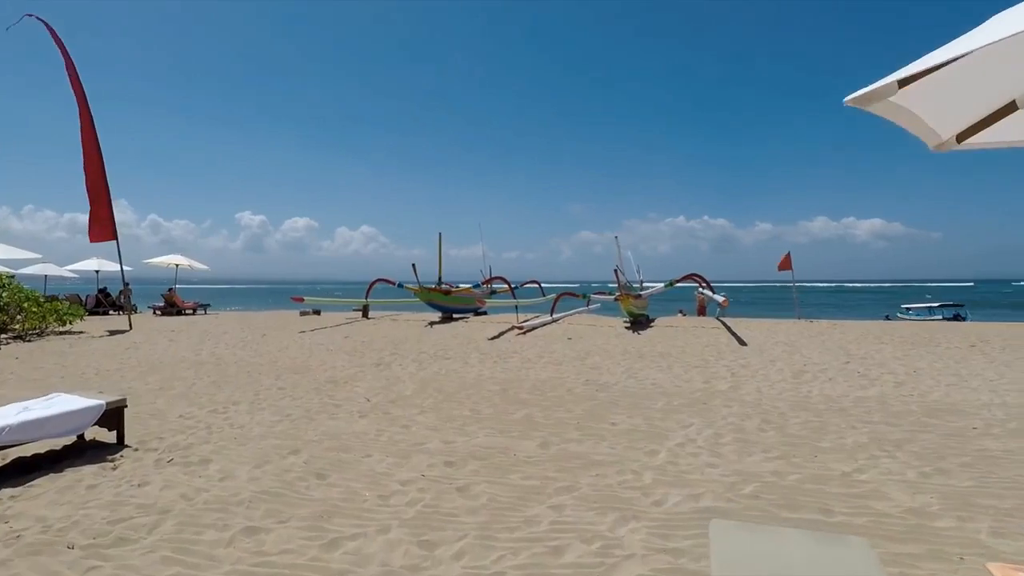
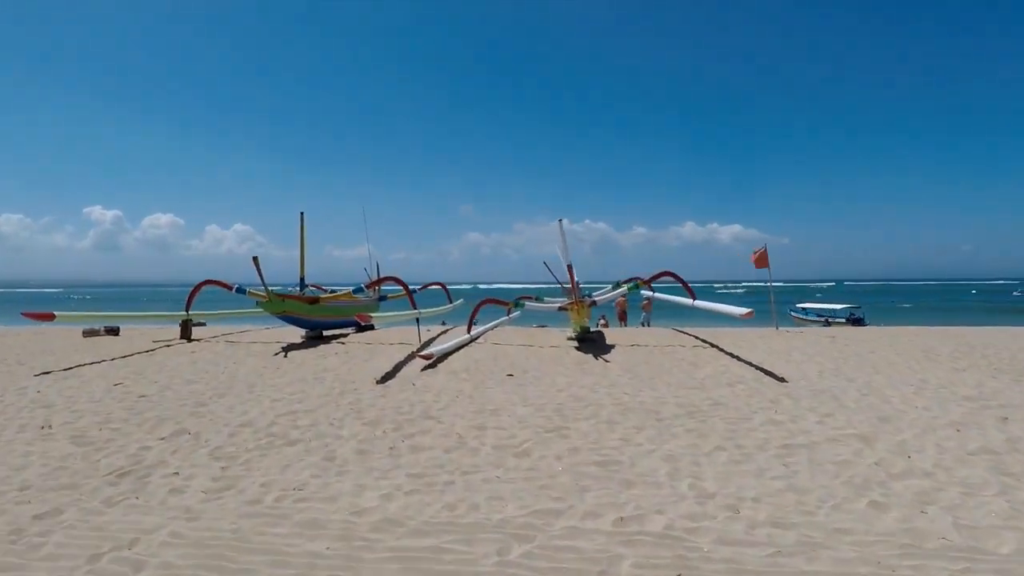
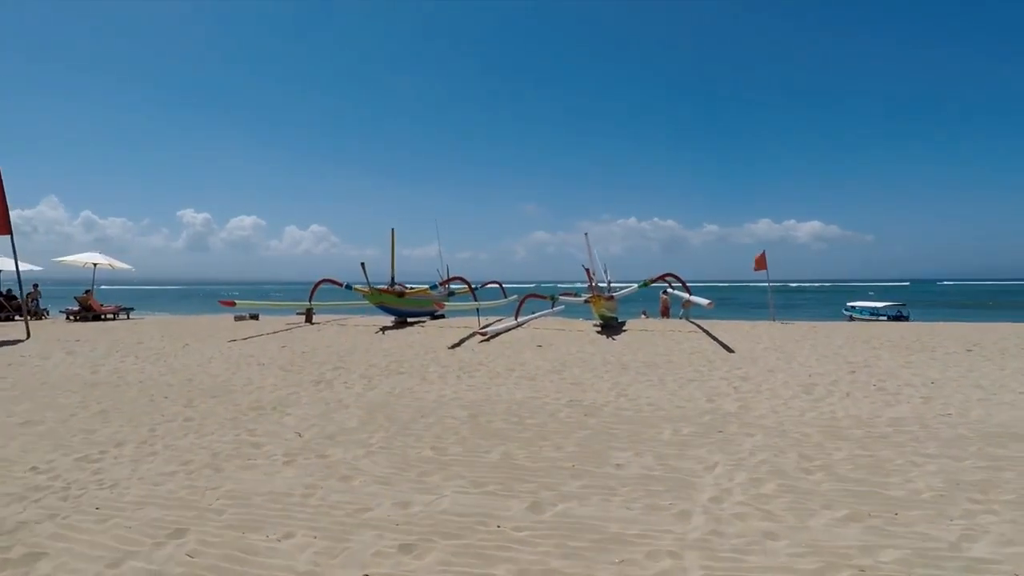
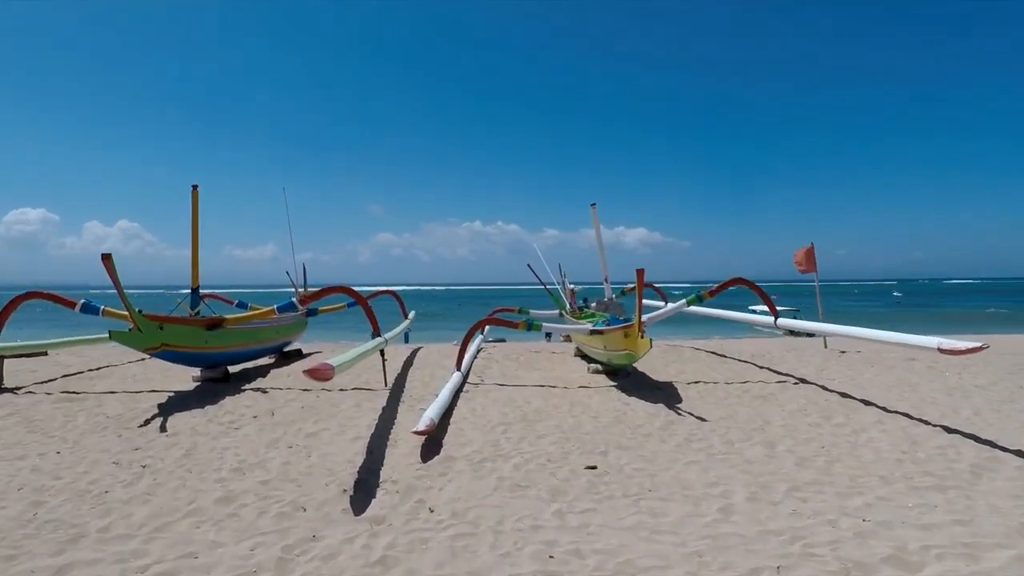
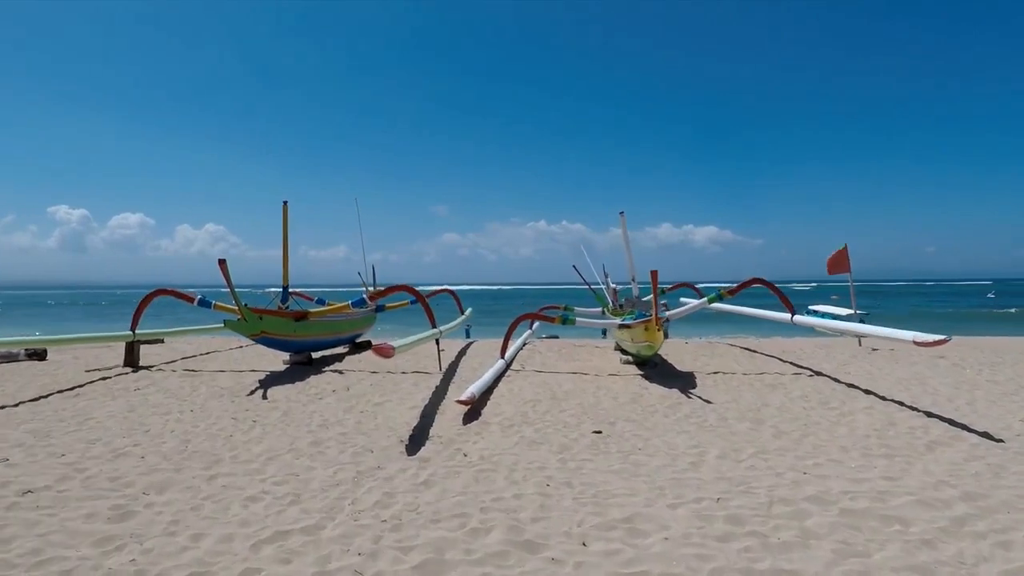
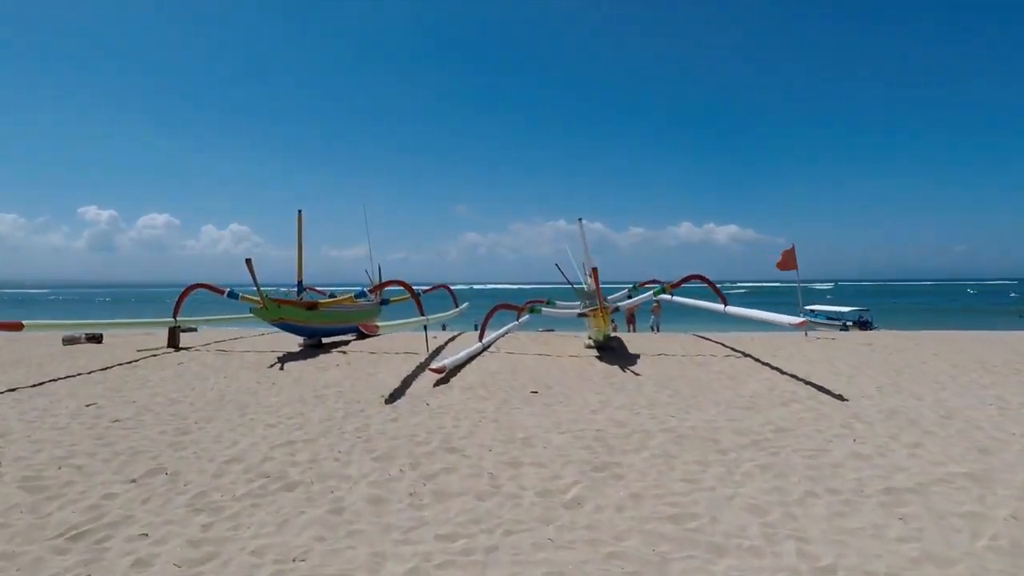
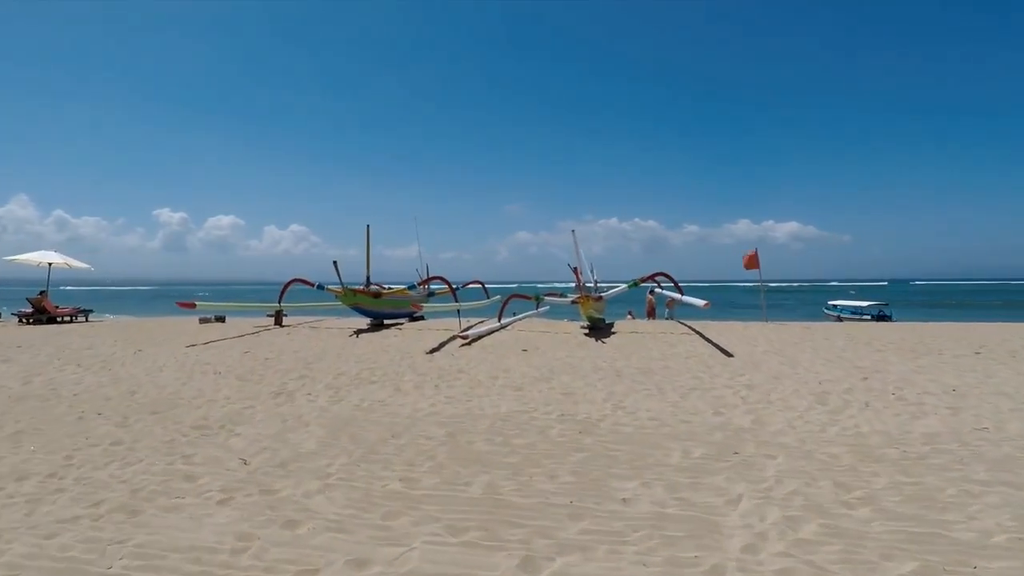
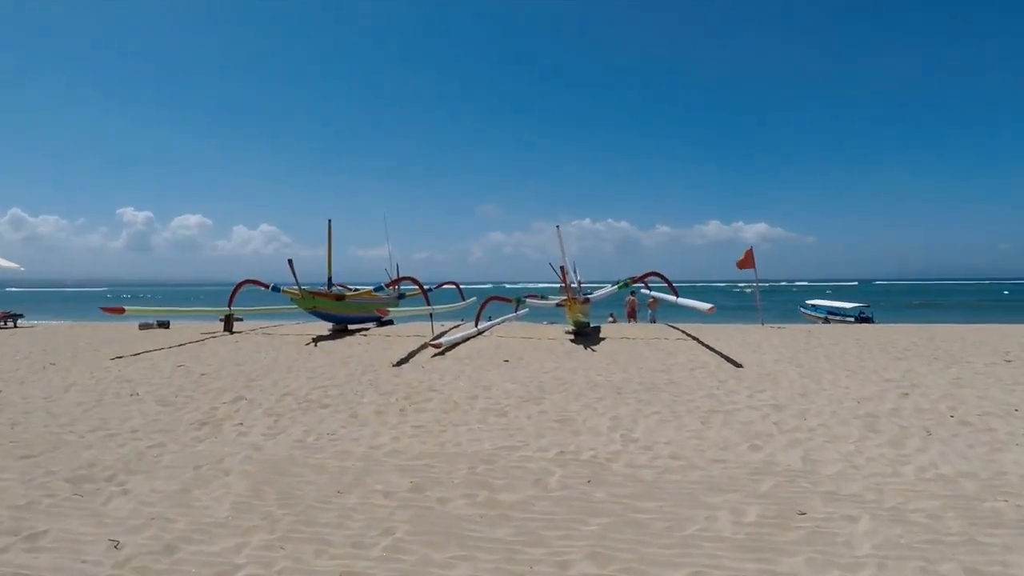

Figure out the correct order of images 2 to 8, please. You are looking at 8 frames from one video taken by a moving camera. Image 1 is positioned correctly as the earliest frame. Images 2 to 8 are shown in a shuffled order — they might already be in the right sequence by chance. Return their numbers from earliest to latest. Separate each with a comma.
3, 7, 8, 2, 6, 5, 4
